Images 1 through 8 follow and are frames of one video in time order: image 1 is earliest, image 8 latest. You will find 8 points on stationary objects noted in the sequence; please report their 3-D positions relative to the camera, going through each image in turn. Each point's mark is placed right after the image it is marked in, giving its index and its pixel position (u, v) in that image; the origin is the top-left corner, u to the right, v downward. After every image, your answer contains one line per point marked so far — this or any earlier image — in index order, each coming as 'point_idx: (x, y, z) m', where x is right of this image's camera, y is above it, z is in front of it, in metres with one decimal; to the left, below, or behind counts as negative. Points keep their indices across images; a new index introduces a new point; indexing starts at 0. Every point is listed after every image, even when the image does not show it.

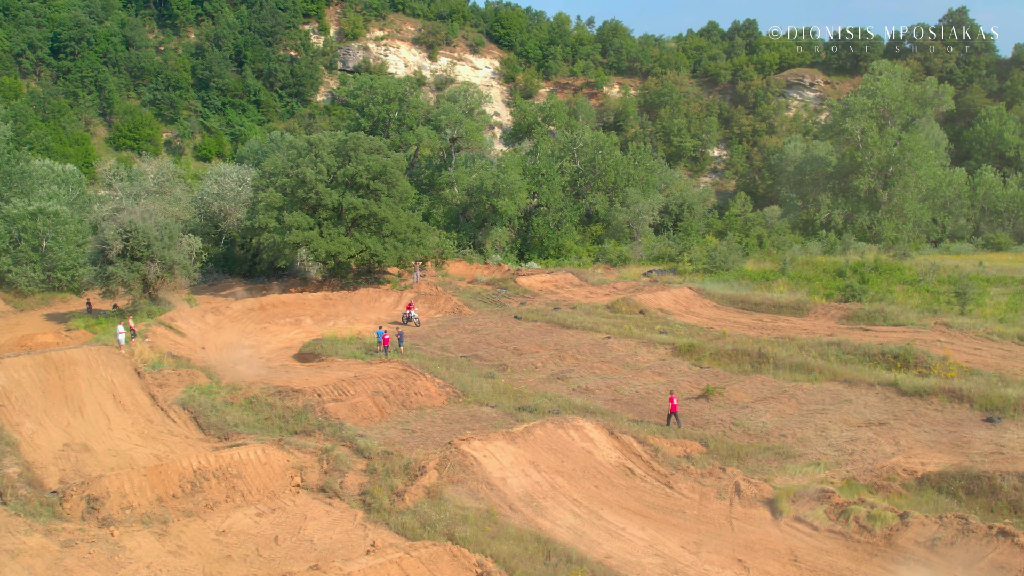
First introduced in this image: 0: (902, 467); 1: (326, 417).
0: (+9.4, -4.3, +16.1) m
1: (-5.2, -3.6, +18.5) m
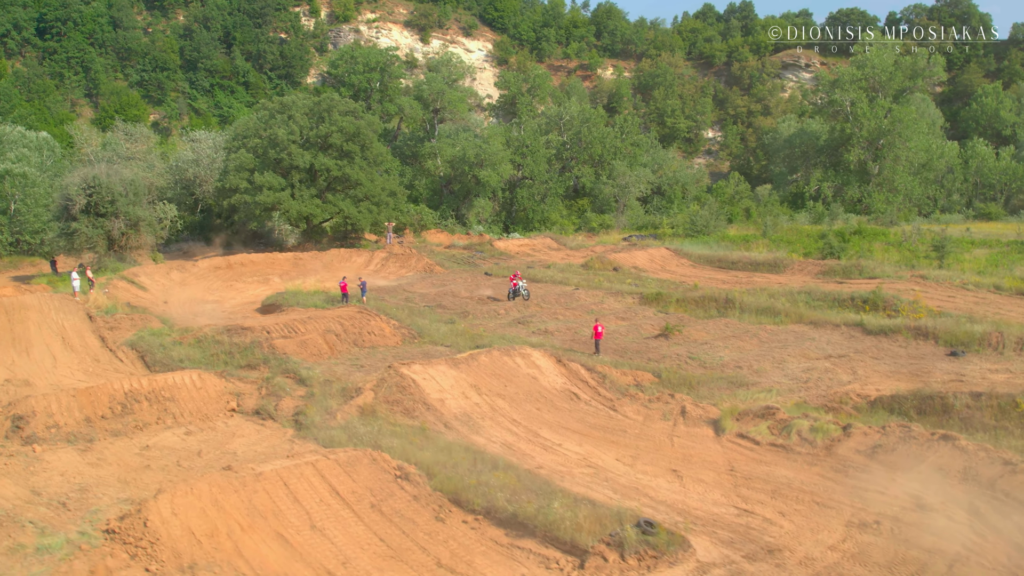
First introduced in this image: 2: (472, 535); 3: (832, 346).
0: (+8.0, -2.4, +15.6) m
1: (-6.5, -1.7, +18.1) m
2: (-0.6, -3.9, +10.5) m
3: (+9.0, -1.6, +18.9) m
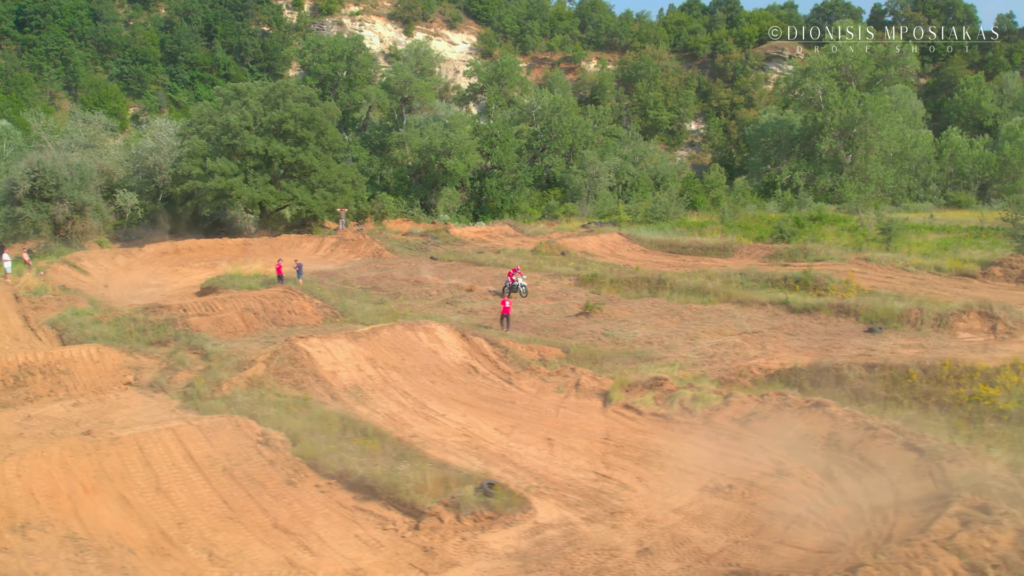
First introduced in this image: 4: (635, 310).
0: (+5.7, -1.8, +15.4) m
1: (-8.8, -1.1, +18.0) m
2: (-3.0, -3.3, +10.4) m
3: (+6.7, -1.0, +18.7) m
4: (+3.6, -0.7, +19.9) m
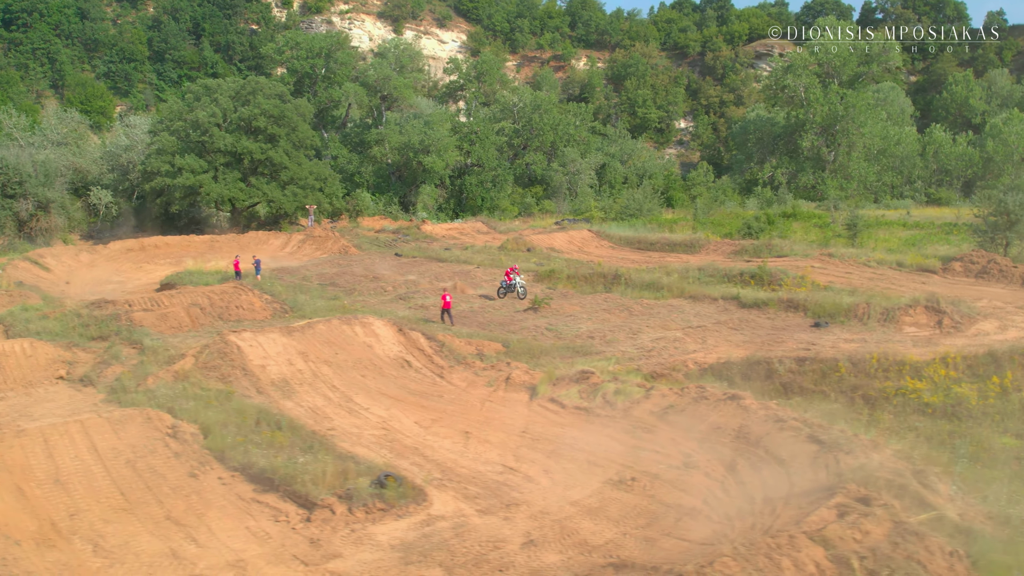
0: (+4.2, -1.6, +15.3) m
1: (-10.3, -1.0, +18.0) m
2: (-4.6, -3.1, +10.4) m
3: (+5.2, -0.8, +18.6) m
4: (+2.1, -0.5, +19.8) m
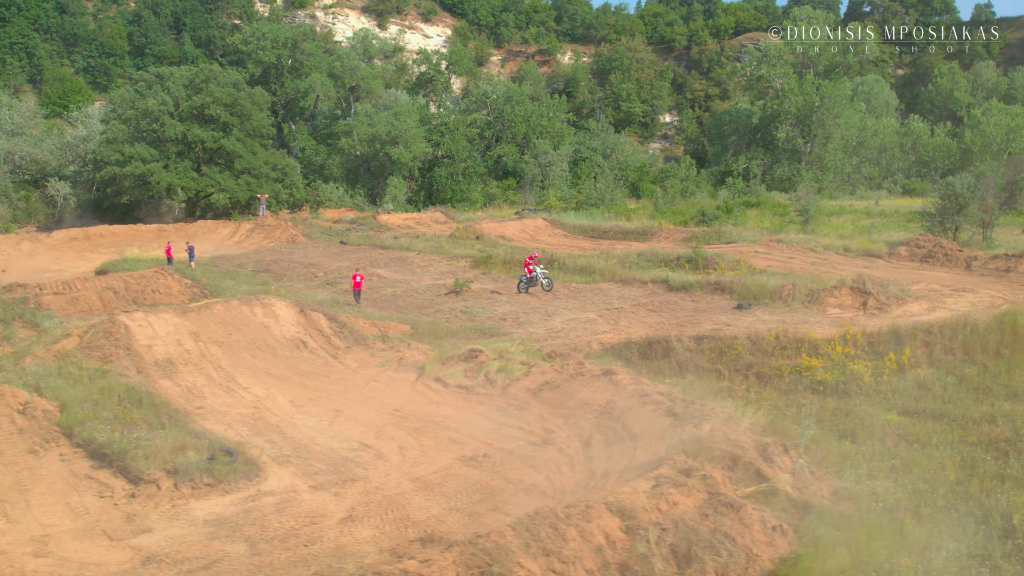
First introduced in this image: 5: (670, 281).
0: (+1.9, -1.2, +14.8) m
1: (-12.6, -0.5, +17.6) m
2: (-6.9, -2.7, +10.0) m
3: (+2.9, -0.3, +18.1) m
4: (-0.1, 0.0, +19.3) m
5: (+4.6, +0.2, +19.3) m
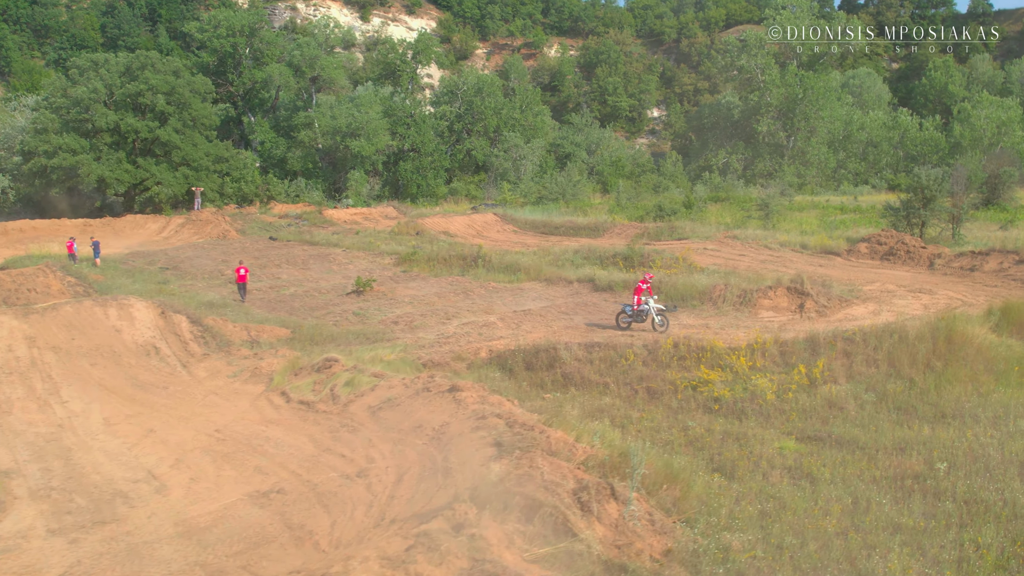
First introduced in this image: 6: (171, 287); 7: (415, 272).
0: (-0.5, -1.2, +13.1) m
1: (-15.0, -0.4, +16.0) m
2: (-9.3, -2.6, +8.3) m
3: (+0.6, -0.3, +16.4) m
4: (-2.5, 0.0, +17.6) m
5: (+2.2, +0.2, +17.5) m
6: (-9.6, 0.0, +18.8) m
7: (-2.9, +0.5, +19.9) m
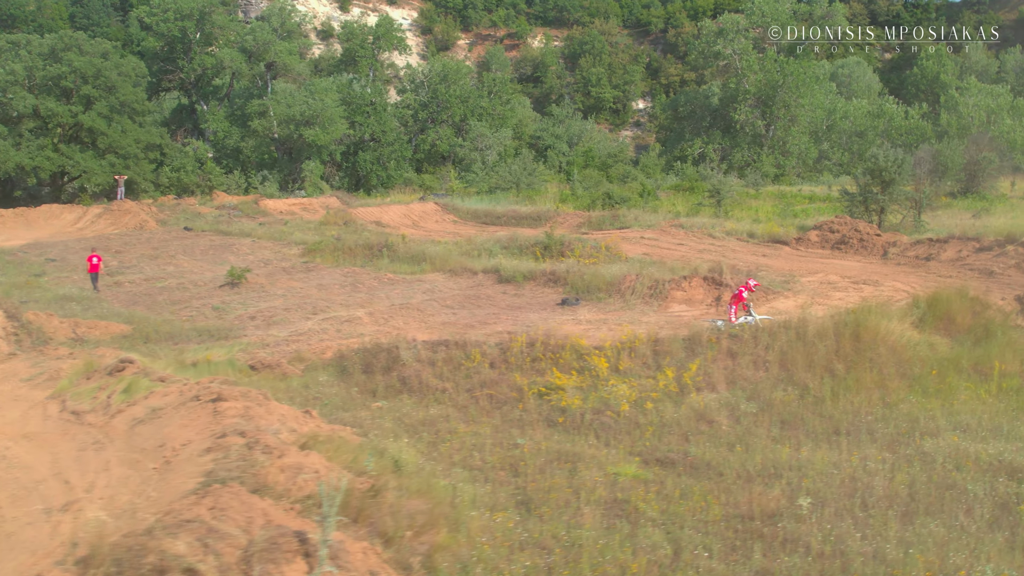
0: (-3.0, -1.0, +11.2) m
1: (-17.4, -0.2, +14.2) m
2: (-11.8, -2.5, +6.5) m
3: (-1.9, -0.1, +14.5) m
4: (-4.9, +0.2, +15.7) m
5: (-0.2, +0.4, +15.6) m
6: (-12.1, +0.2, +17.1) m
7: (-5.3, +0.7, +18.1) m
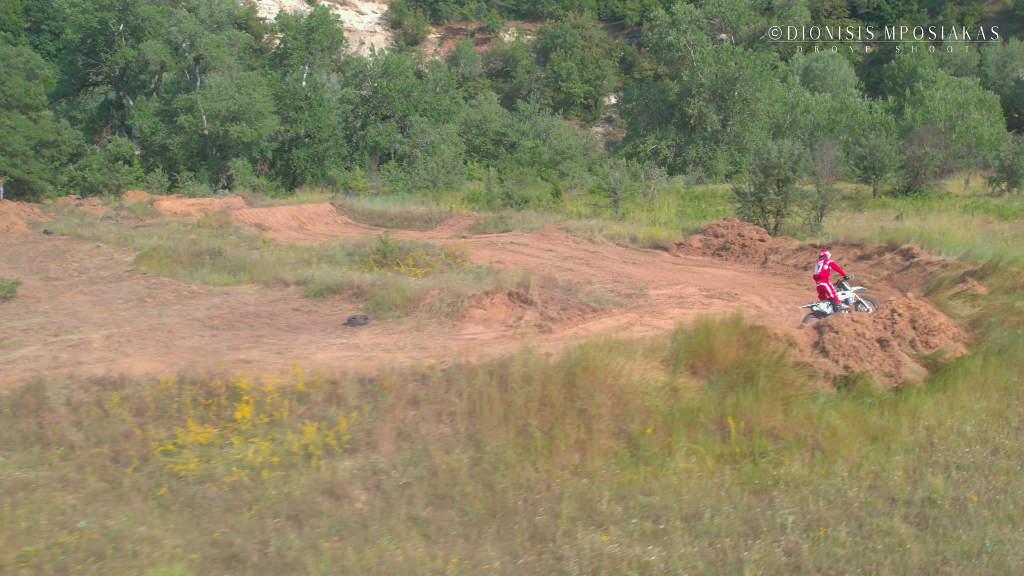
0: (-6.9, -1.3, +9.4) m
1: (-21.3, -0.5, +12.6) m
2: (-15.8, -2.8, +4.8) m
3: (-5.8, -0.4, +12.7) m
4: (-8.8, -0.1, +13.9) m
5: (-4.1, +0.1, +13.8) m
6: (-15.9, -0.1, +15.4) m
7: (-9.1, +0.4, +16.3) m
